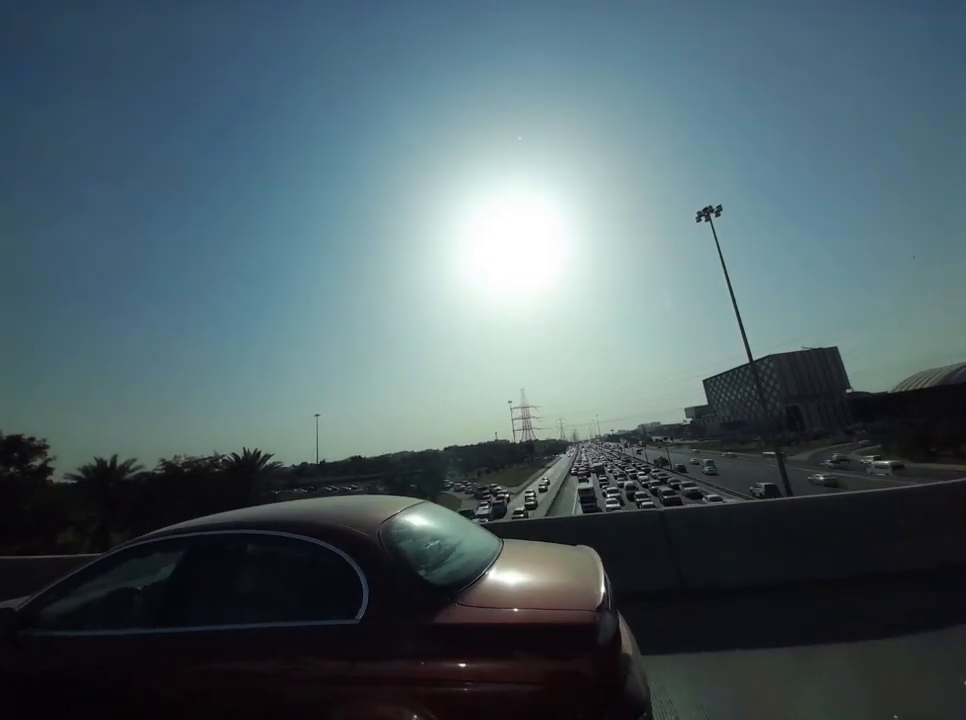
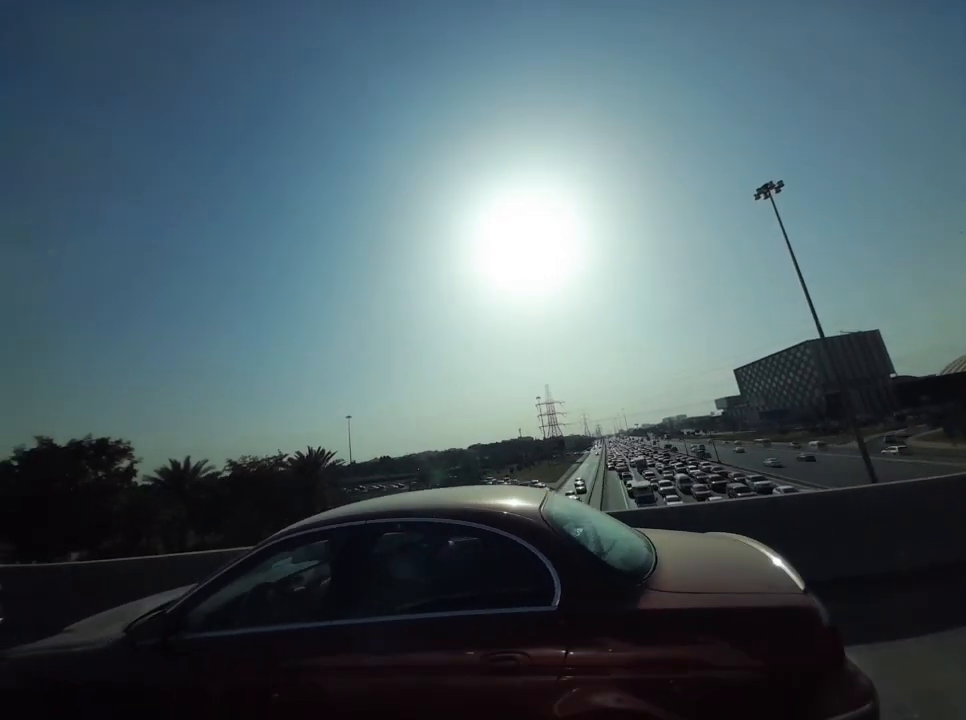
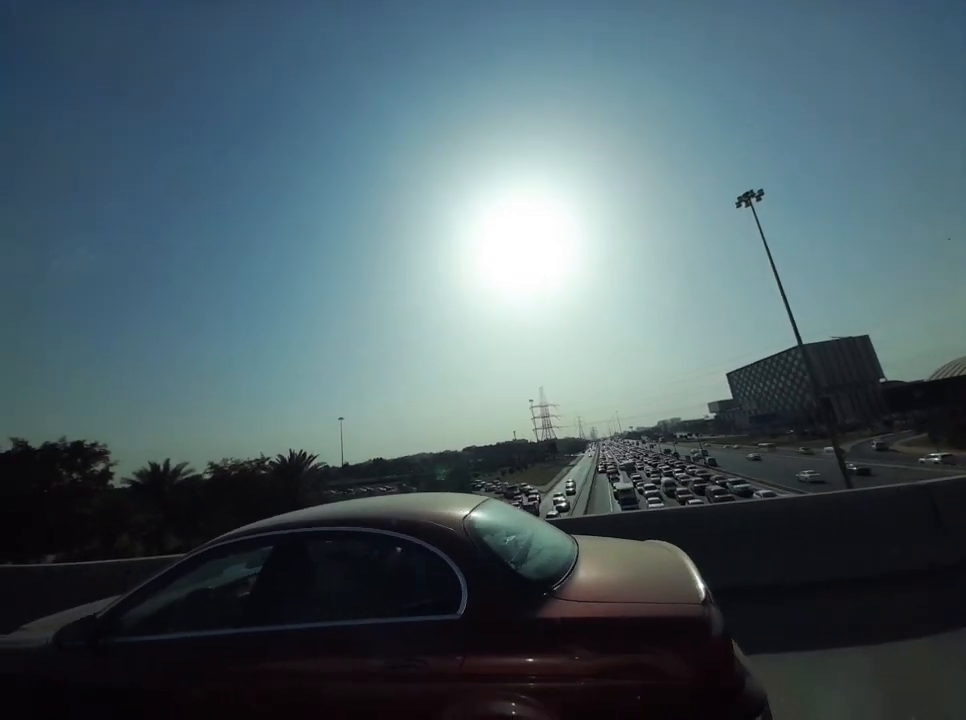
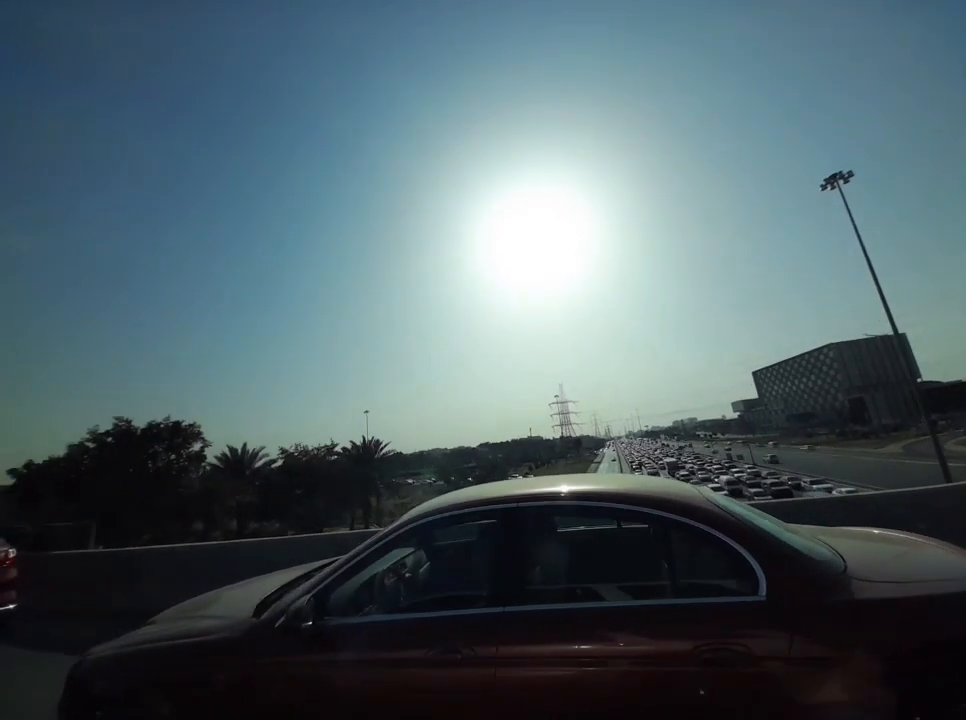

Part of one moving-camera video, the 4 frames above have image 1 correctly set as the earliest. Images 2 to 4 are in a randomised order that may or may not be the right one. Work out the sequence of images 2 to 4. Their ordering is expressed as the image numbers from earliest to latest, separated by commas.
3, 2, 4
